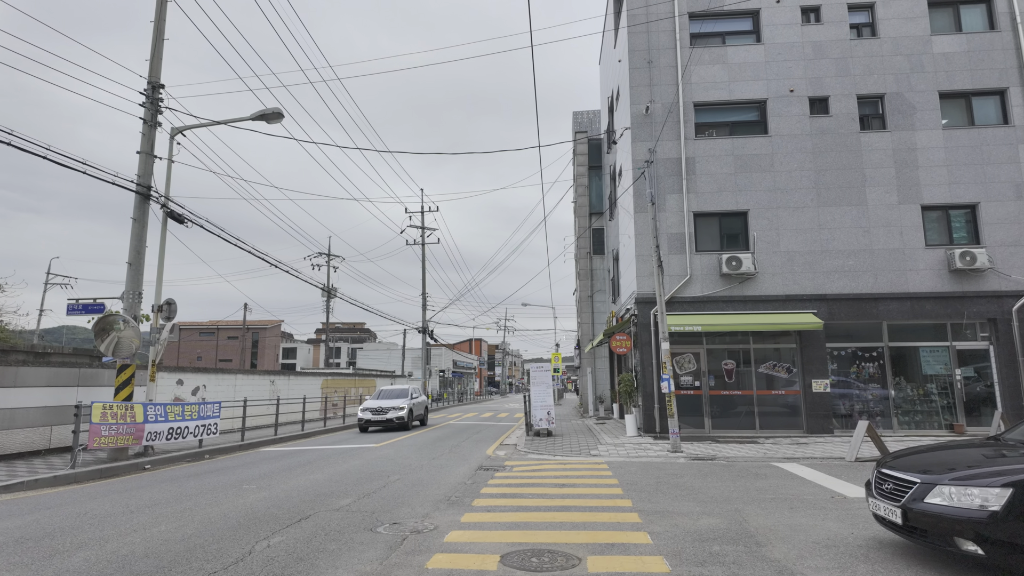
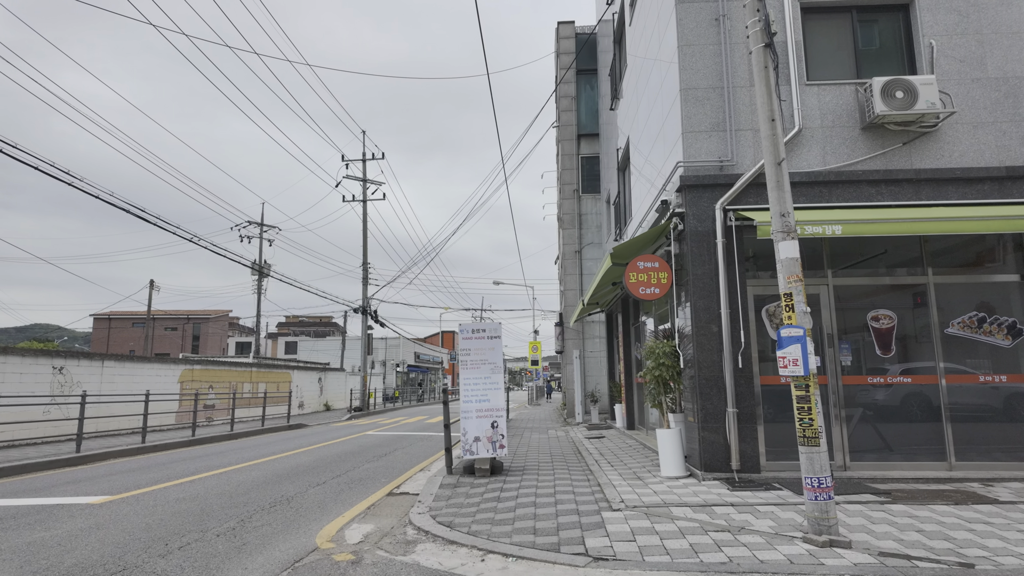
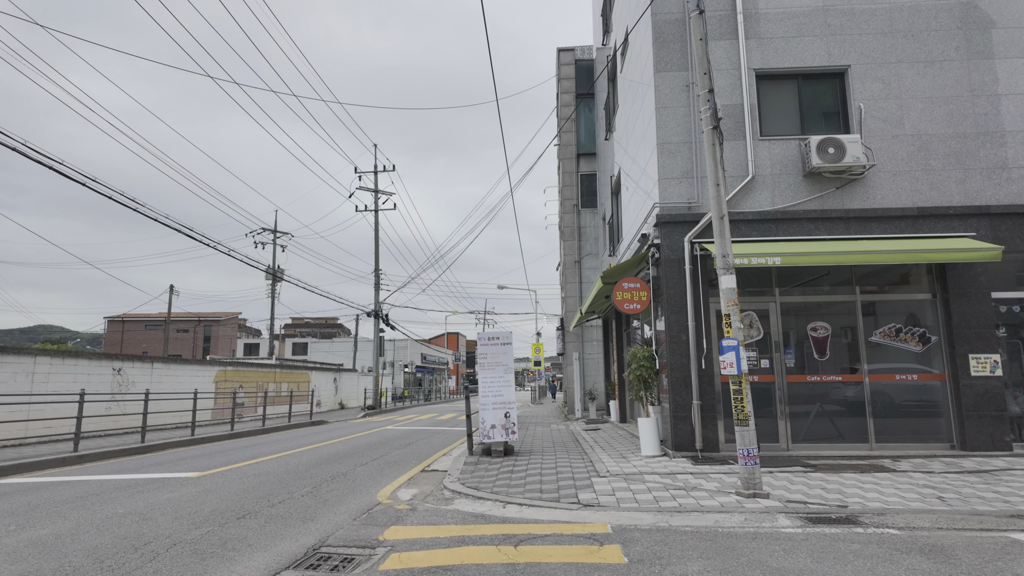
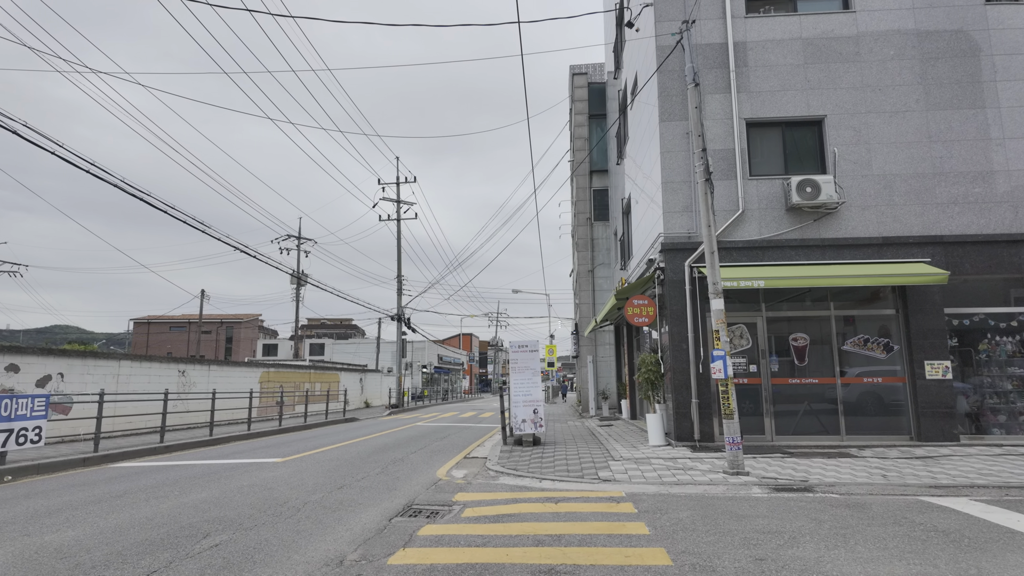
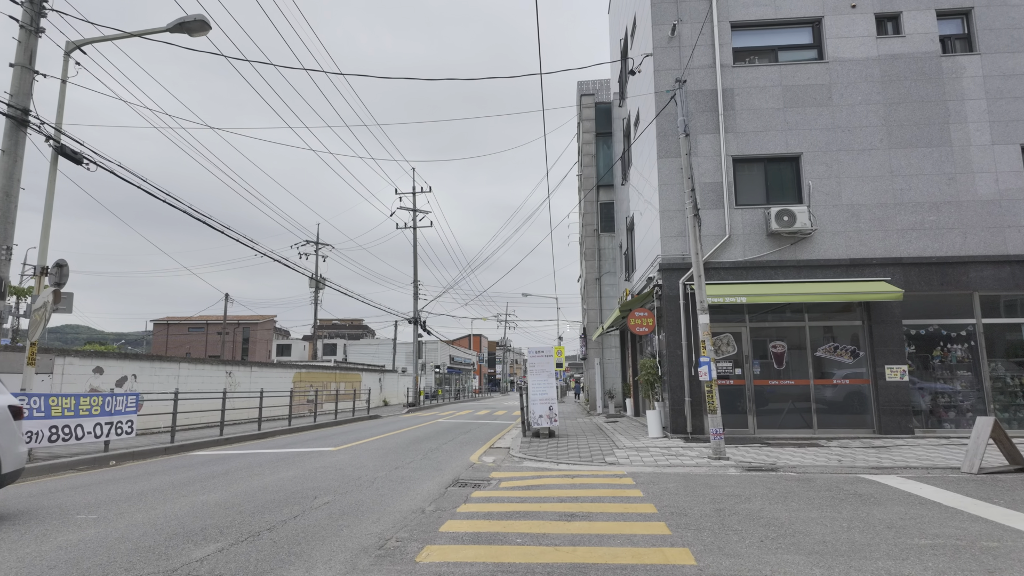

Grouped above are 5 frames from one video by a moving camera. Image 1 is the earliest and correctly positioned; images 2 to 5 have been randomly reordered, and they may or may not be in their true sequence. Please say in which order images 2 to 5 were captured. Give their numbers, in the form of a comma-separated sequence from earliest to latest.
5, 4, 3, 2
